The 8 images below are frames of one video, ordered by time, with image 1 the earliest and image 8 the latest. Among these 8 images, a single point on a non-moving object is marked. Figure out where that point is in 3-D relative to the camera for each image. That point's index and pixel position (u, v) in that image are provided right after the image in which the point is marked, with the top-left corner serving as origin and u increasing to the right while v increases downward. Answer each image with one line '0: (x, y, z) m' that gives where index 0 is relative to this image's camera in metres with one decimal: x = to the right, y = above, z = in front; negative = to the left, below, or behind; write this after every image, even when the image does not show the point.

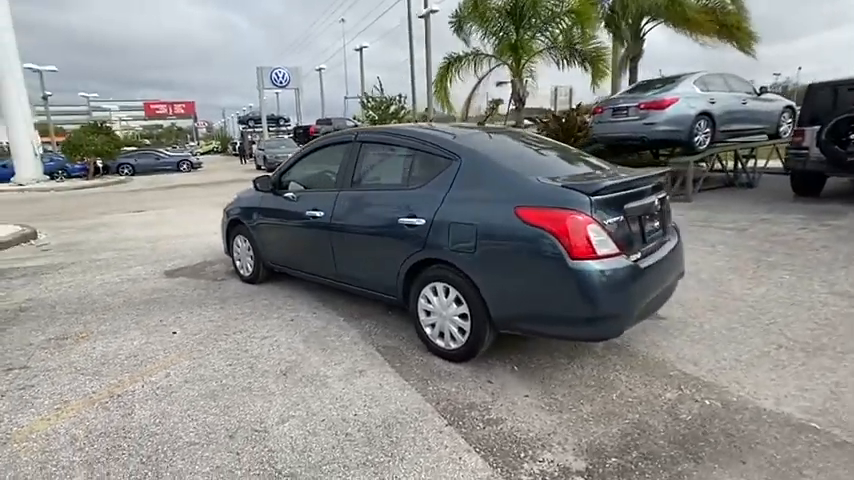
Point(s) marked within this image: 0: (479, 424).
0: (+0.3, -1.1, +2.7) m
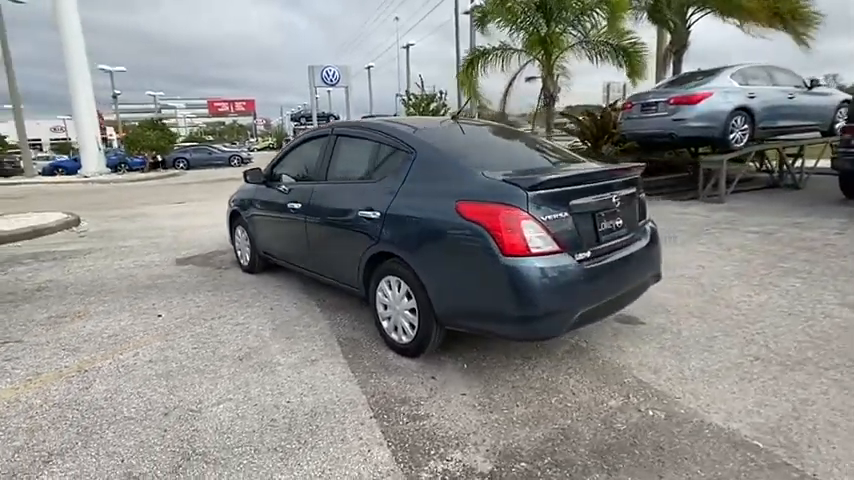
0: (-0.1, -1.1, +2.6) m
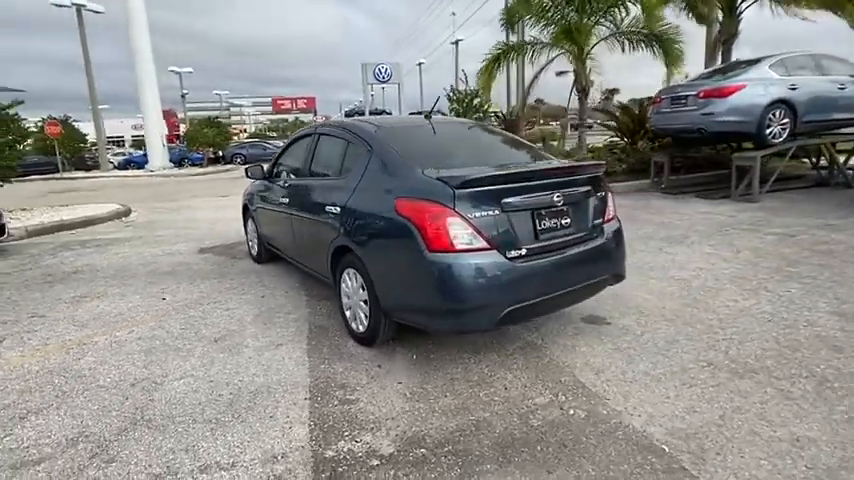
0: (-0.6, -1.1, +2.8) m
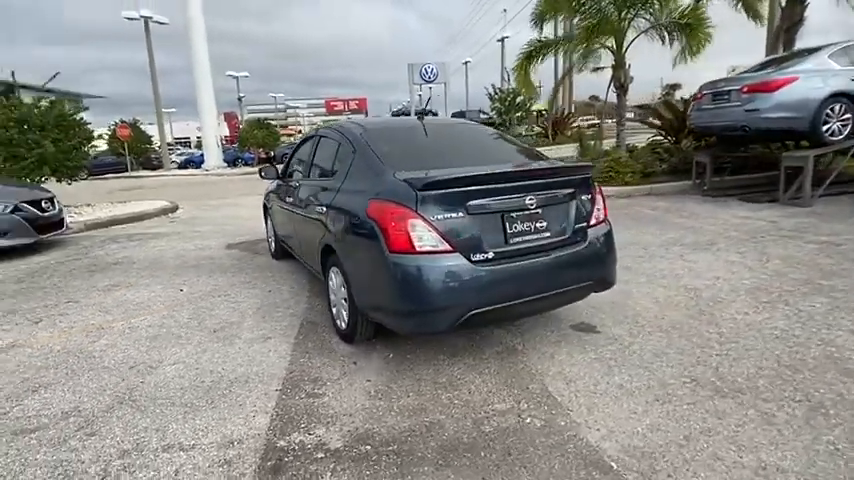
0: (-0.9, -1.1, +2.9) m
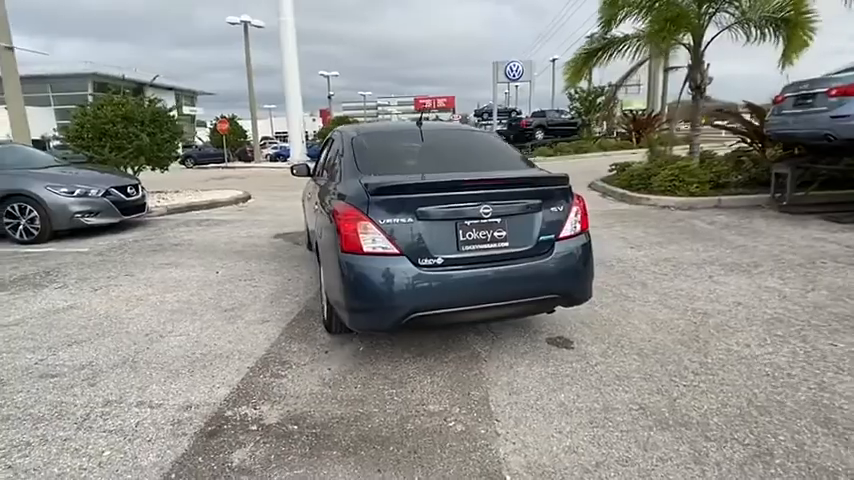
0: (-1.2, -1.0, +3.2) m
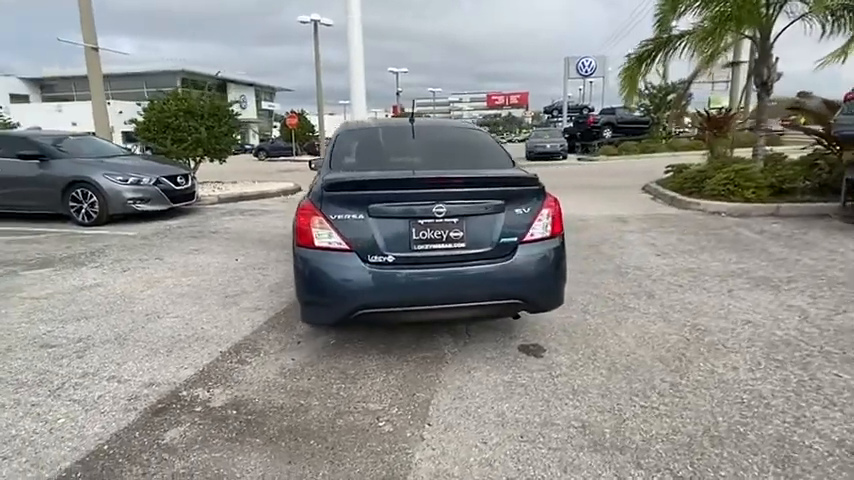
0: (-1.5, -0.9, +3.4) m
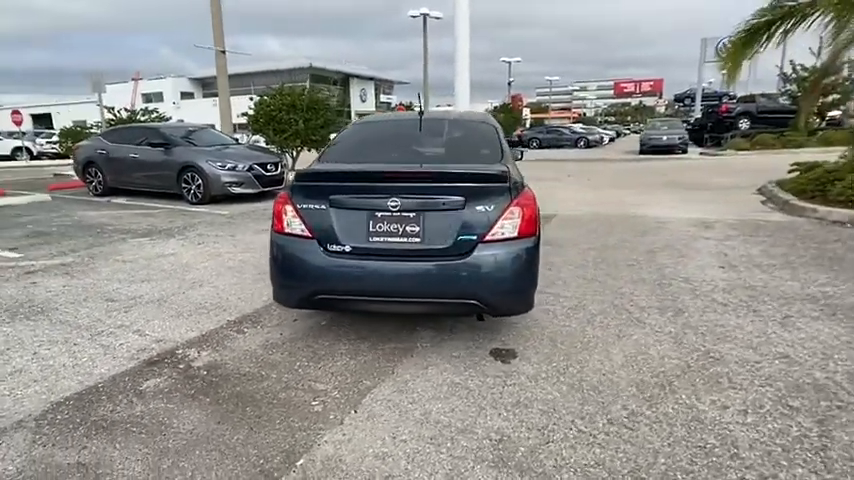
0: (-1.7, -0.8, +3.8) m
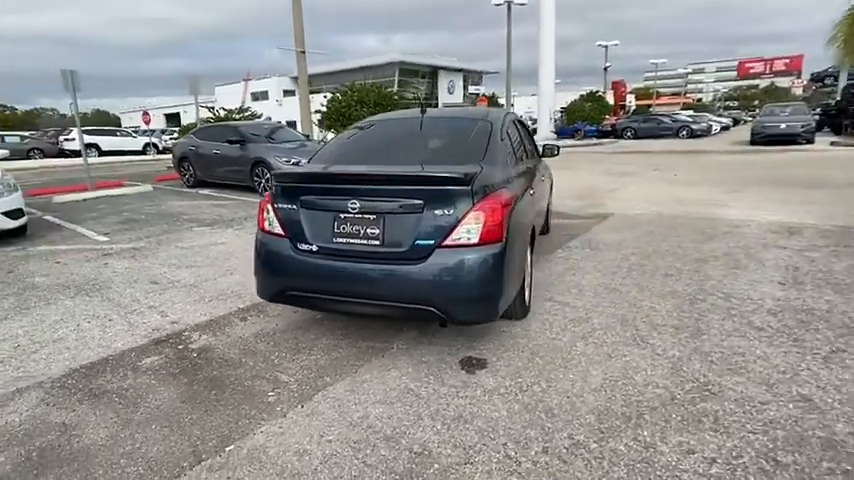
0: (-1.8, -0.7, +4.2) m
